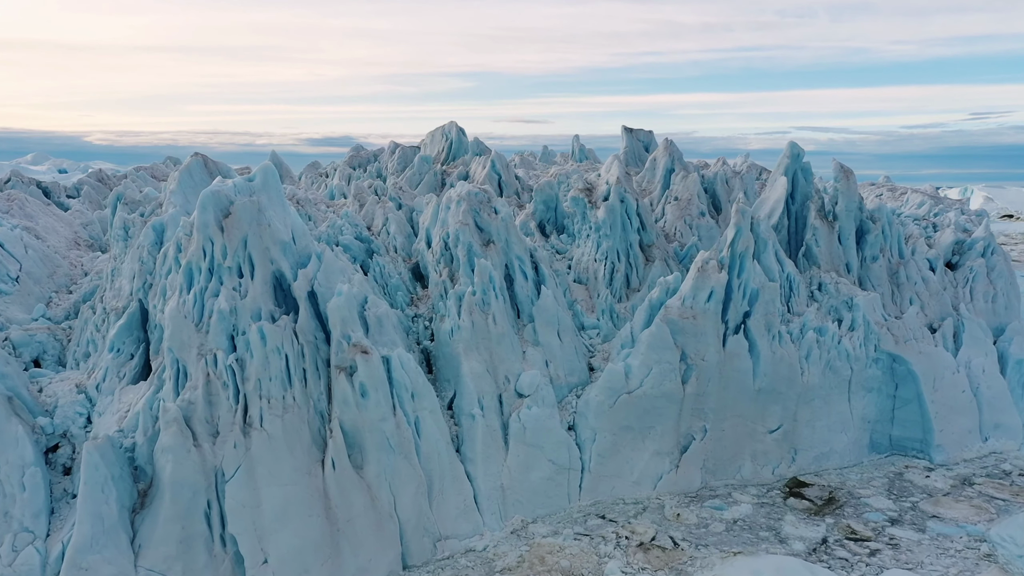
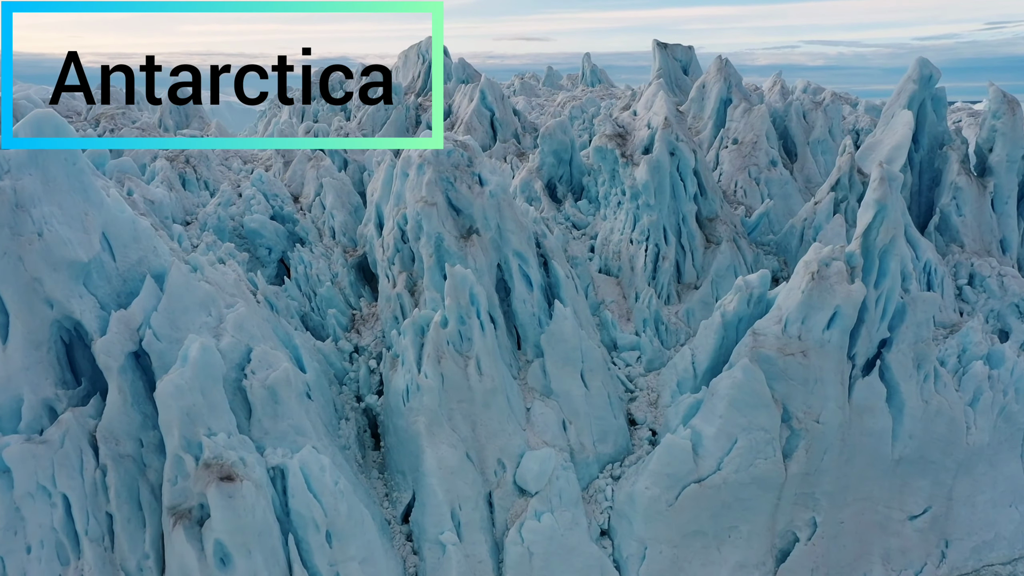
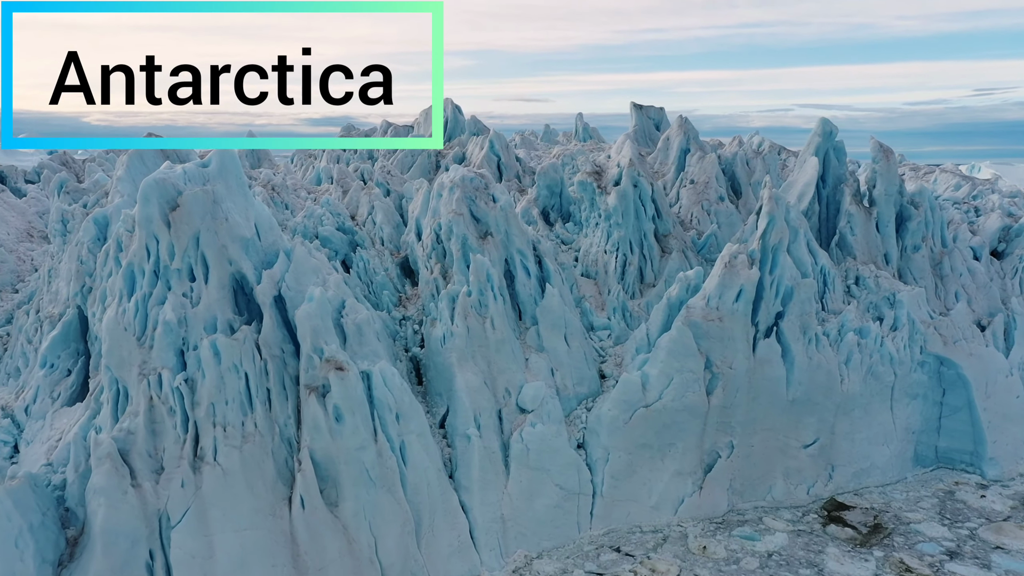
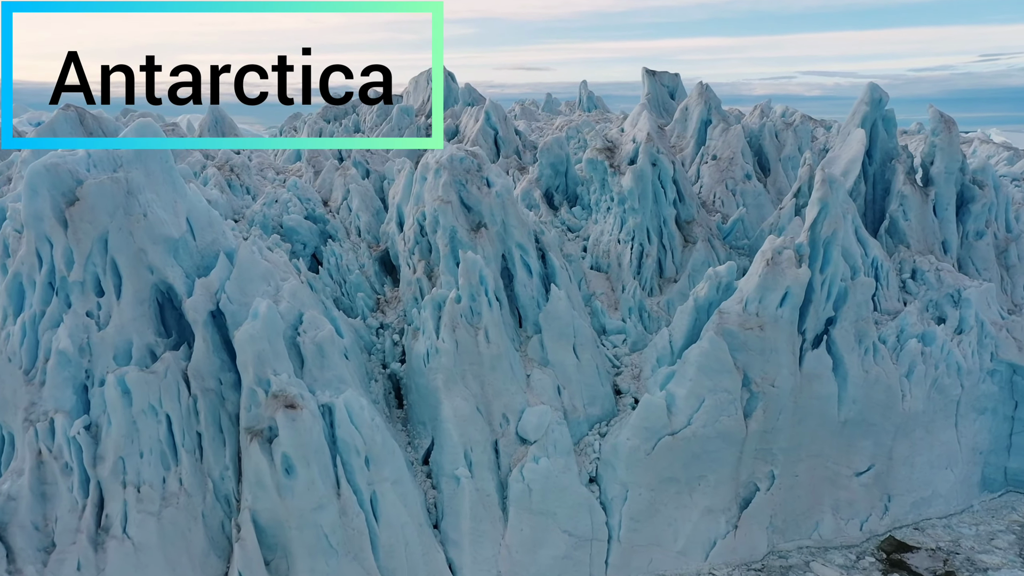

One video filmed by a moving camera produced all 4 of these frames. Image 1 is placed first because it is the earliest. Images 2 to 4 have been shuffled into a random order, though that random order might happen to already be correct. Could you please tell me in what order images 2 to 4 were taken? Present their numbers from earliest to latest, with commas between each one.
3, 4, 2
